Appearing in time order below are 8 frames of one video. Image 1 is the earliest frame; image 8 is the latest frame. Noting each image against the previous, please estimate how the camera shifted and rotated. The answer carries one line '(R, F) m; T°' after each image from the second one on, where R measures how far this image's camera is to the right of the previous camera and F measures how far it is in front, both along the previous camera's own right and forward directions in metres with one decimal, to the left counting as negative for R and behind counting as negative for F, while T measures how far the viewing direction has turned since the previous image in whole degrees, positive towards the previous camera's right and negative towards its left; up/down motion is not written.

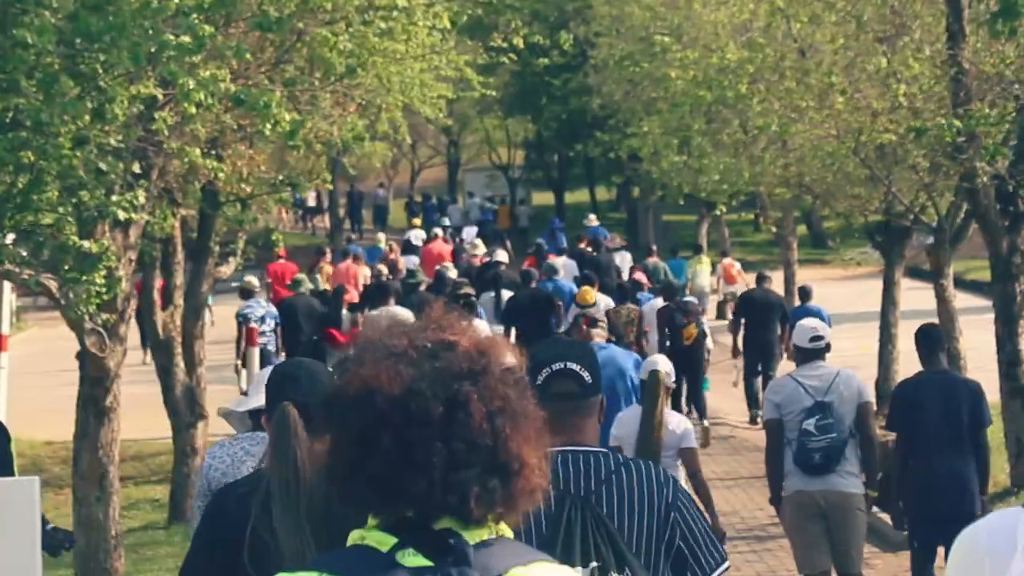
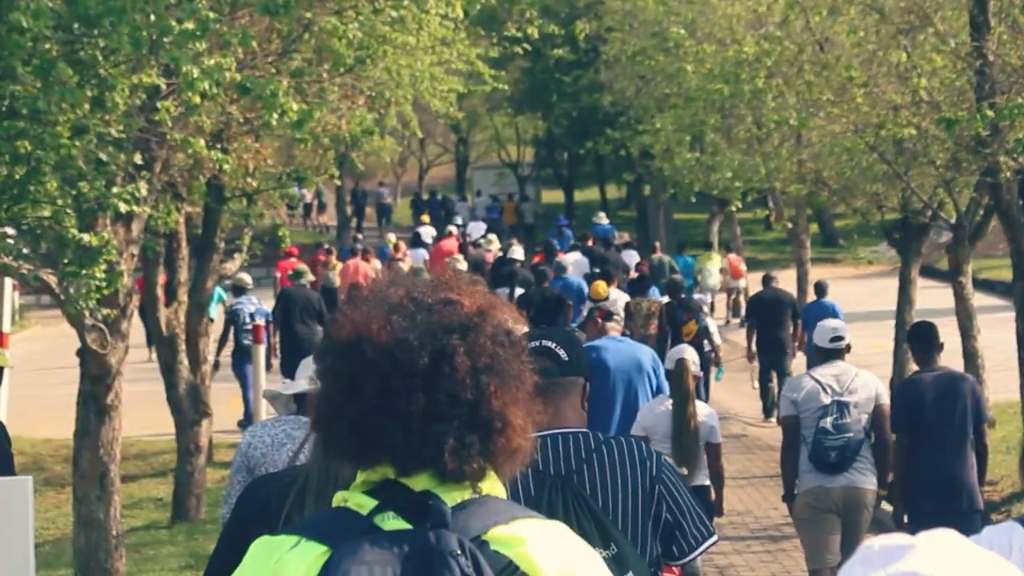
(0.0, +0.3) m; 0°
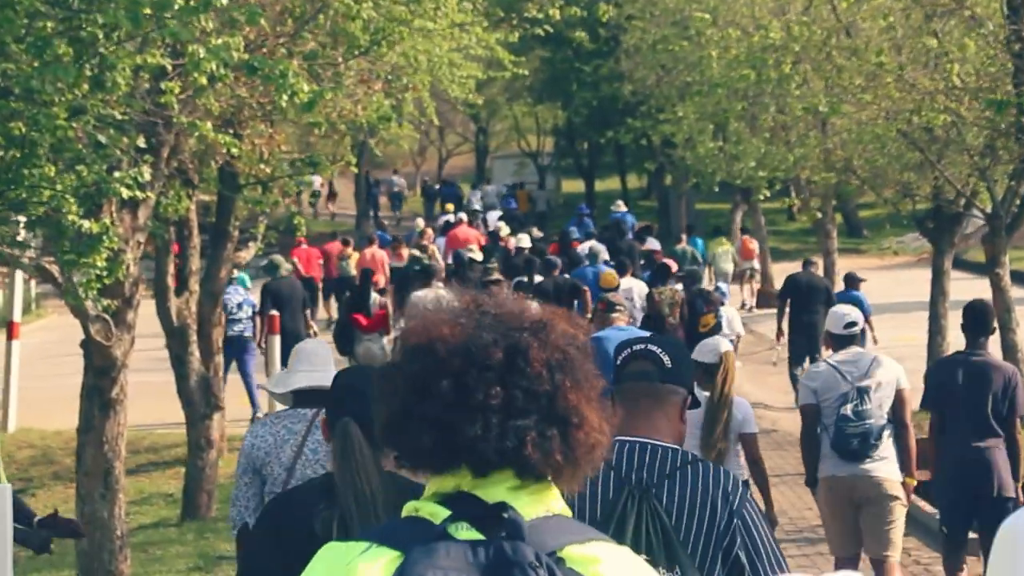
(0.0, +0.4) m; -1°
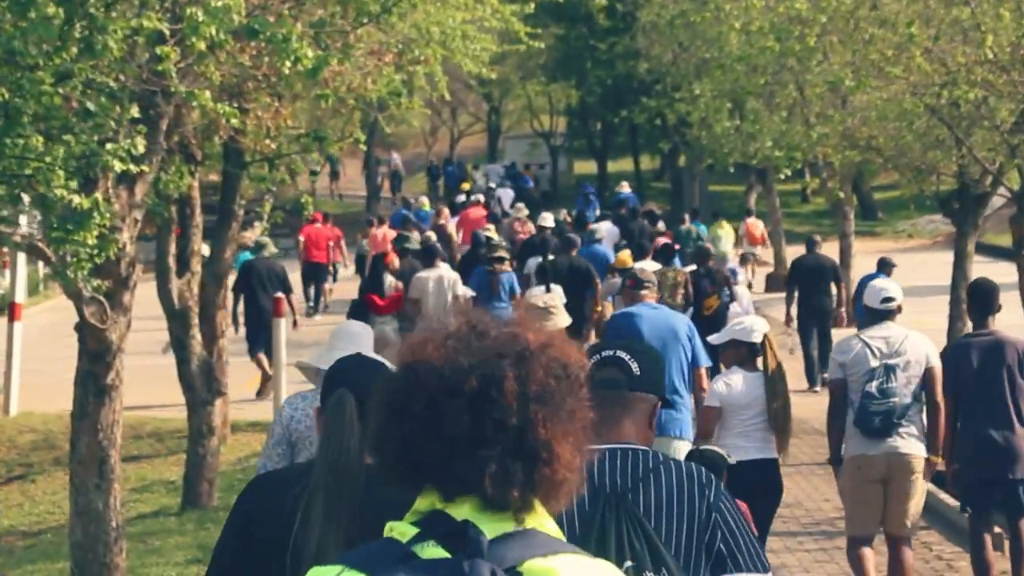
(0.0, +0.6) m; 0°
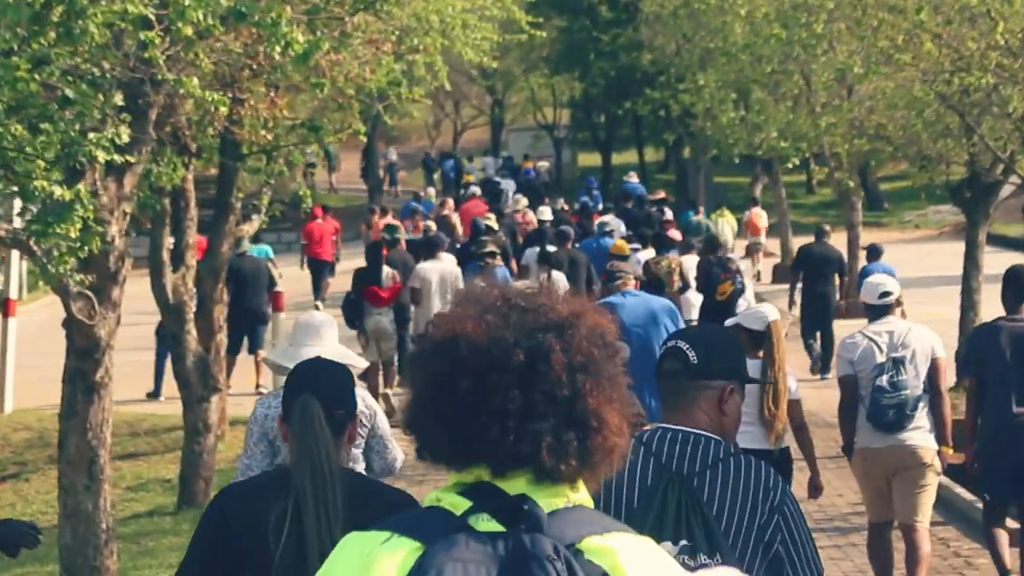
(0.0, +0.3) m; 0°
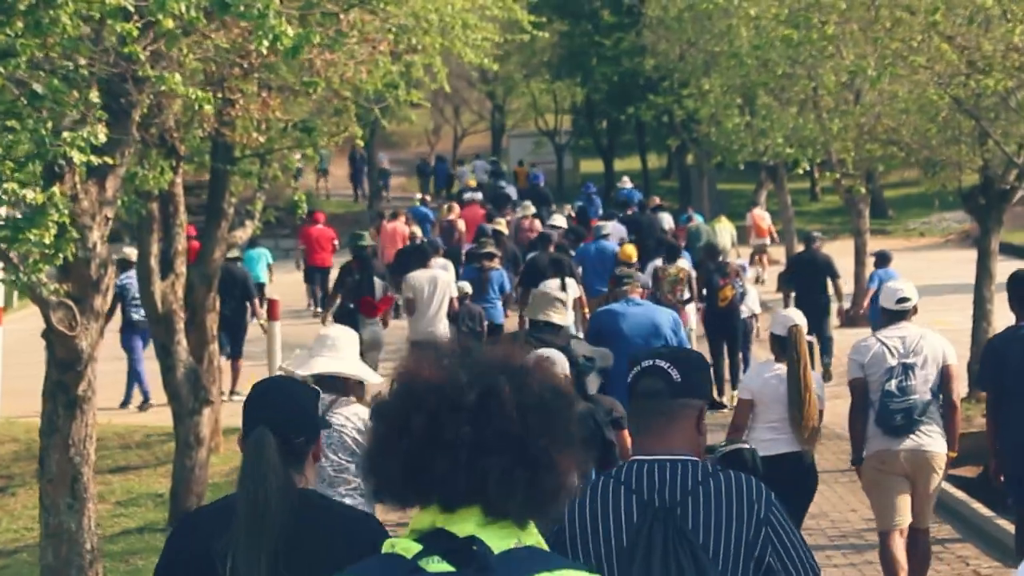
(0.0, +0.5) m; 0°
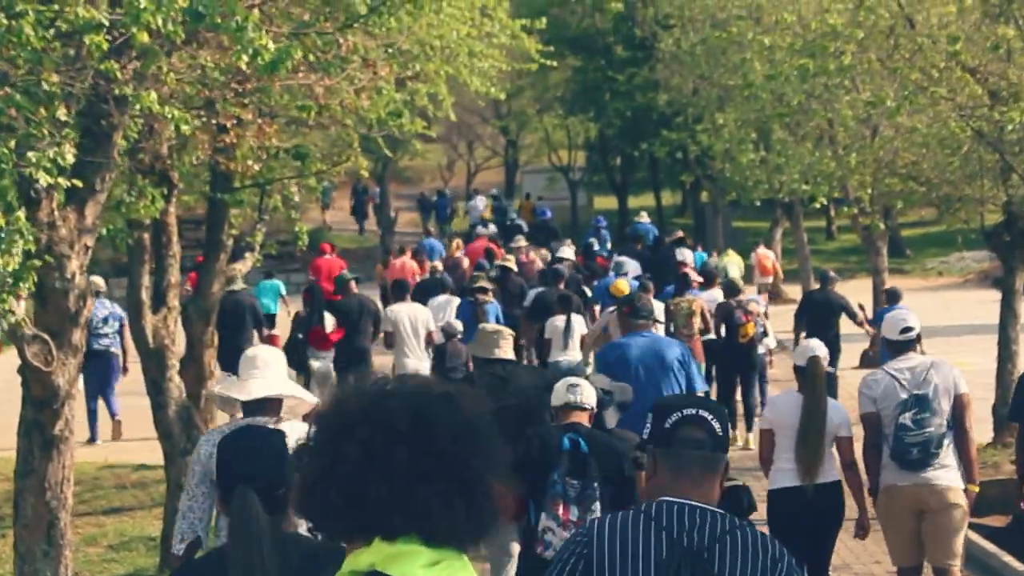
(+0.1, +0.5) m; -1°
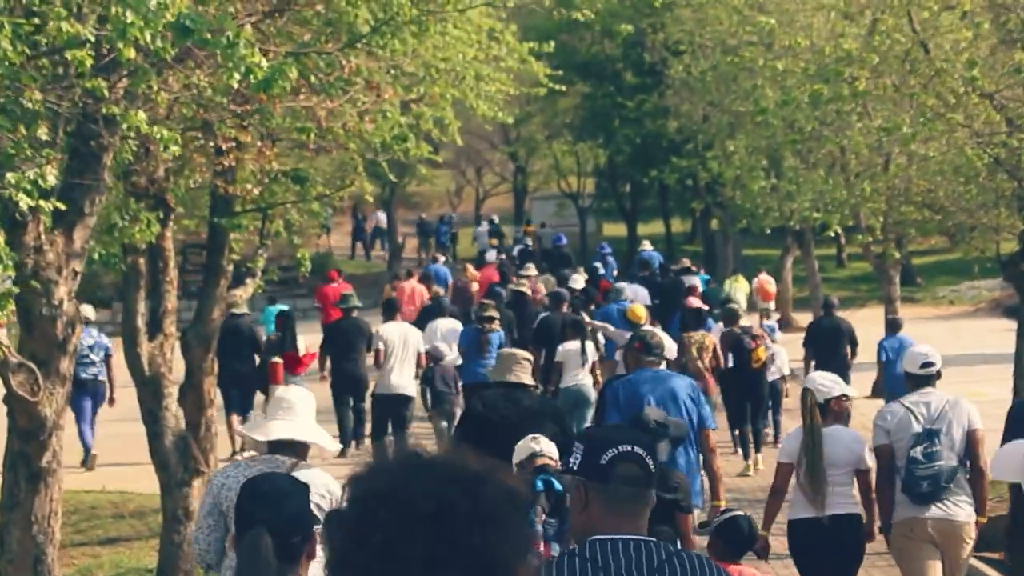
(0.0, +0.3) m; 0°
